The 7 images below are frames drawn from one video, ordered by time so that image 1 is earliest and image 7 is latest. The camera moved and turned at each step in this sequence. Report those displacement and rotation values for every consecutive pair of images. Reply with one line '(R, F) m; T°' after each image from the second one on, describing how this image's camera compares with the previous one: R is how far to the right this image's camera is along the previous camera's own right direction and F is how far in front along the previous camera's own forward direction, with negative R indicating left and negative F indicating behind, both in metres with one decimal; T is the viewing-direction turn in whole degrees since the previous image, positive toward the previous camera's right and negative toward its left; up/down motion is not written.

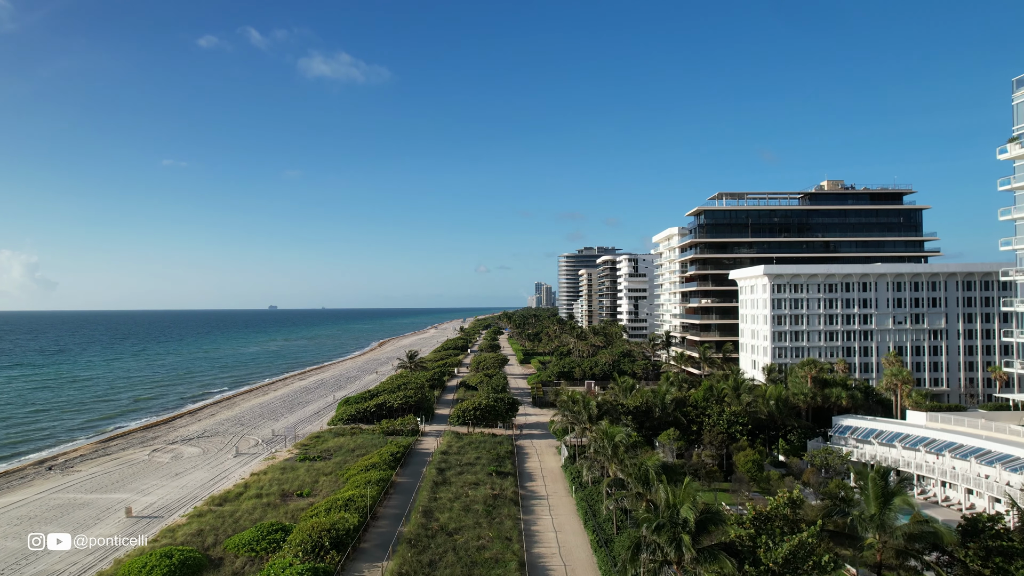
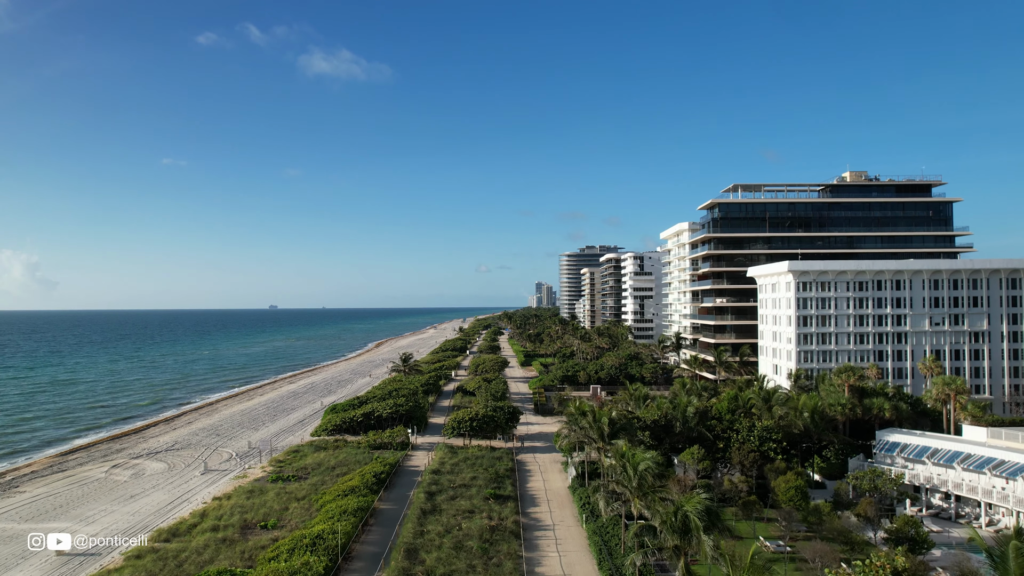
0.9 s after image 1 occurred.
(0.0, +4.9) m; 0°
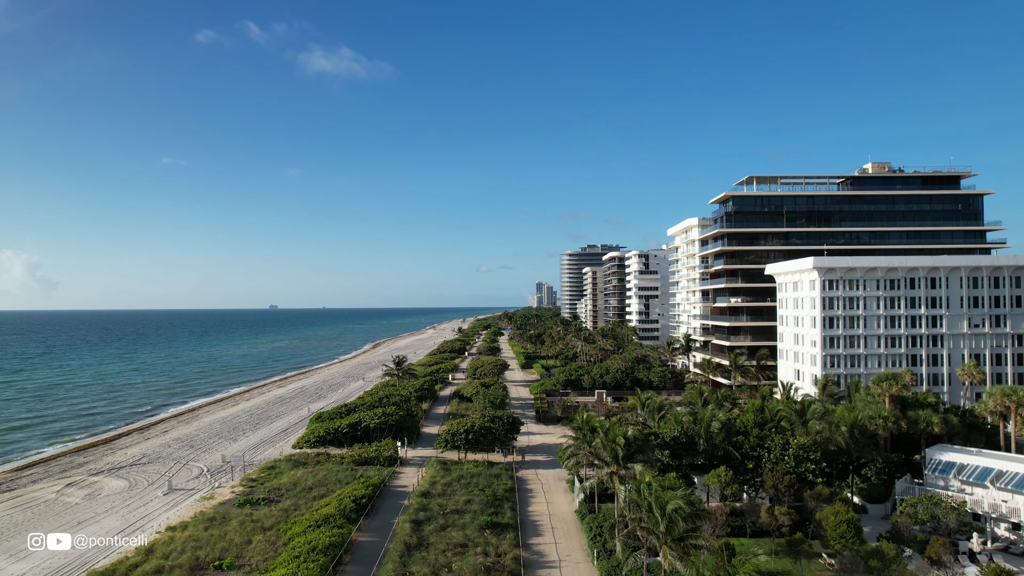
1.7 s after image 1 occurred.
(+0.1, +4.4) m; 0°
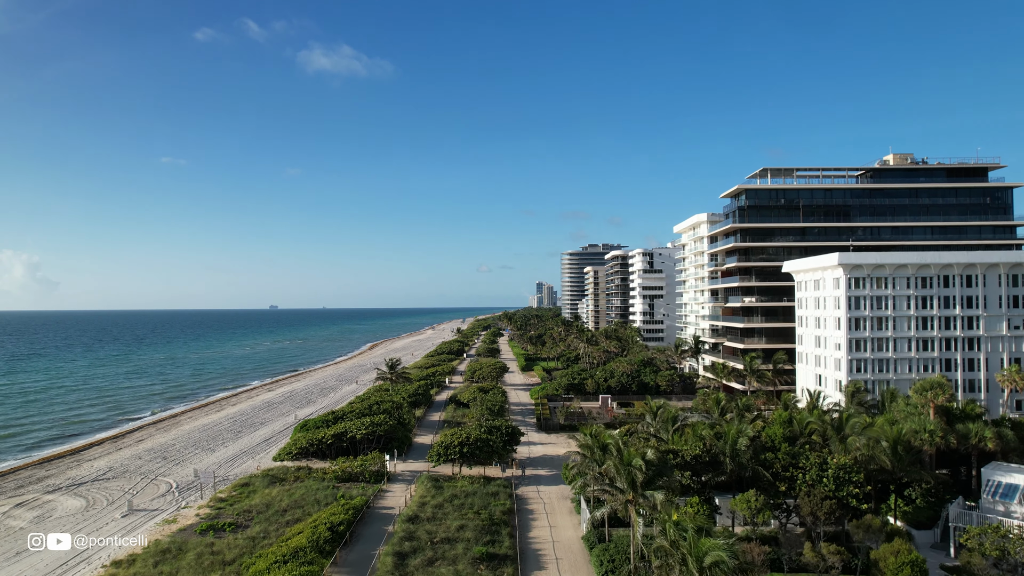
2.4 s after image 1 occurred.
(+0.1, +3.8) m; 0°
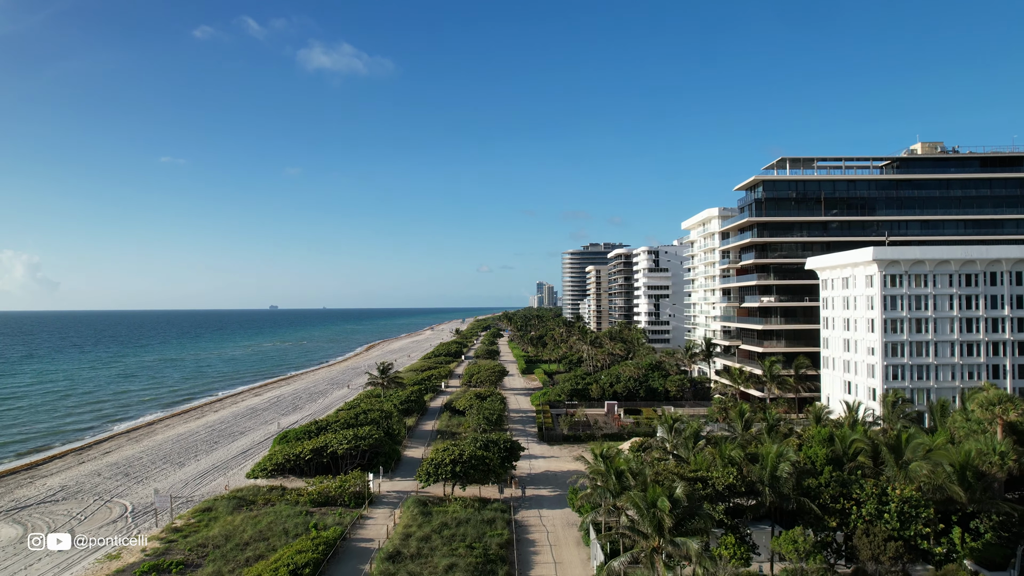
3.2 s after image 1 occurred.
(+0.1, +4.4) m; 0°
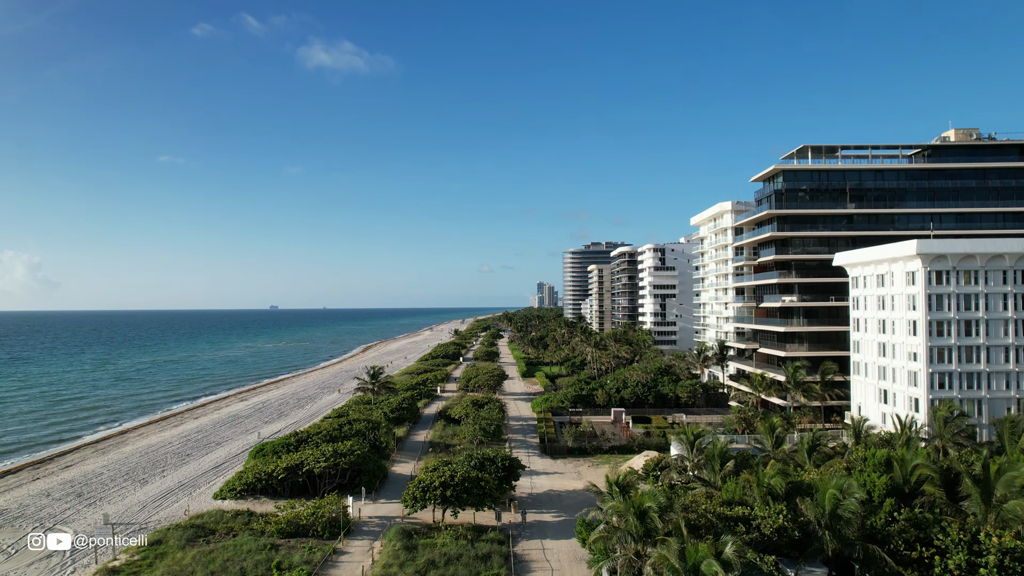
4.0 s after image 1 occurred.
(+0.1, +4.4) m; 0°
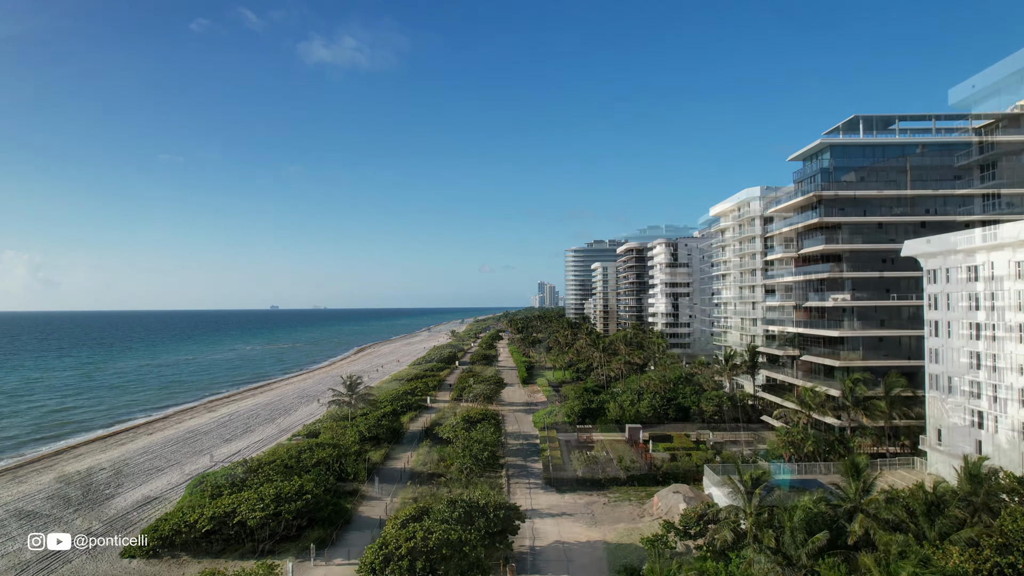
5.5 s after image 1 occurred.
(+0.2, +8.3) m; 0°
